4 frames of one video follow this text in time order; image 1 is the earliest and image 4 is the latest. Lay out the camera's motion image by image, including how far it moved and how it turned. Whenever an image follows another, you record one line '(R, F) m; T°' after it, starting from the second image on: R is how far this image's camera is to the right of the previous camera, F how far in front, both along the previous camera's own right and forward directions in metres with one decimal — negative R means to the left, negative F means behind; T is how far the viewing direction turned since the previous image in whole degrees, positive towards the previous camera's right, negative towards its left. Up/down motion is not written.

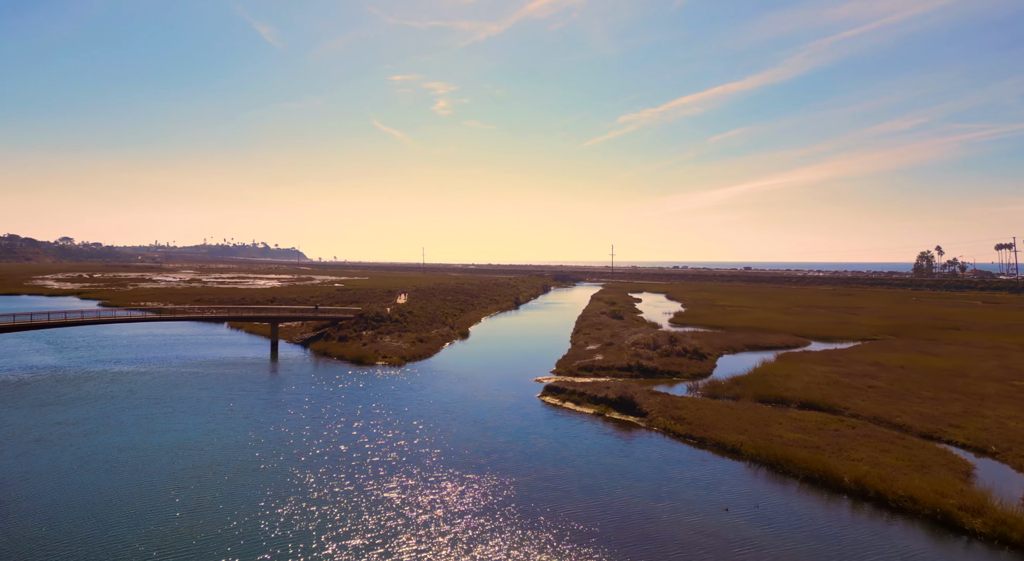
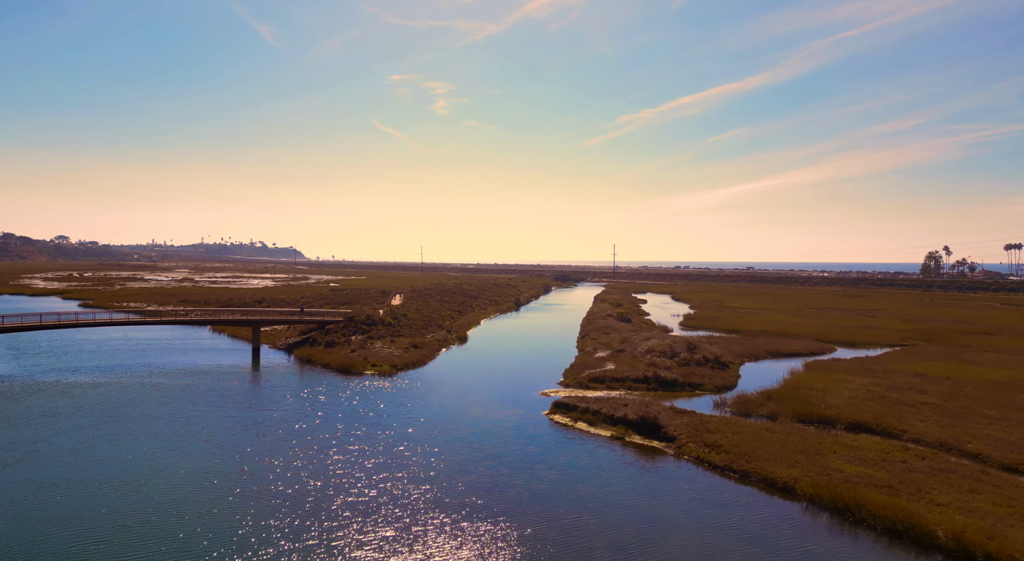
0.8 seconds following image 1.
(-0.3, +4.5) m; 0°
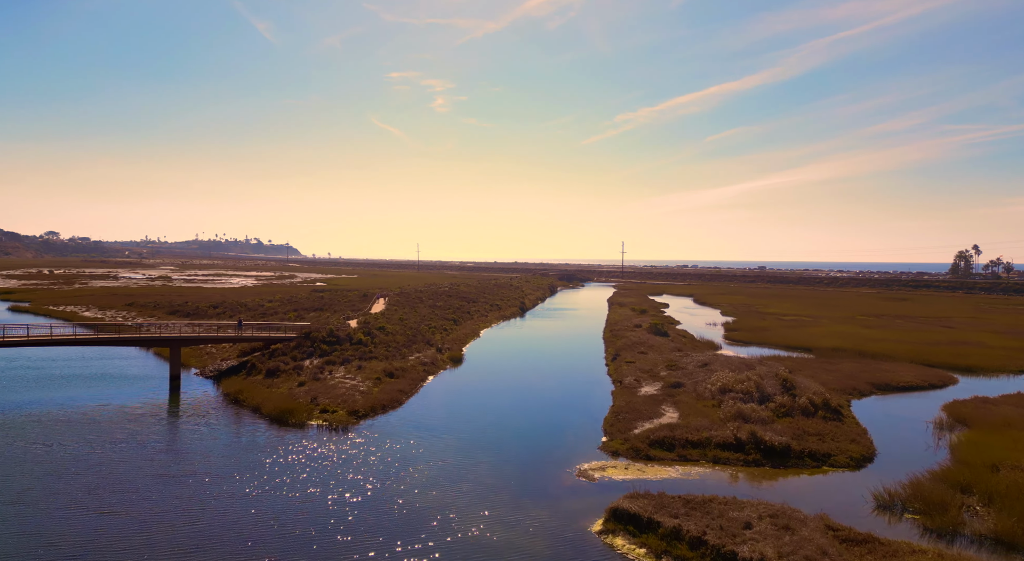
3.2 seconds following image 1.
(-0.8, +14.0) m; 0°
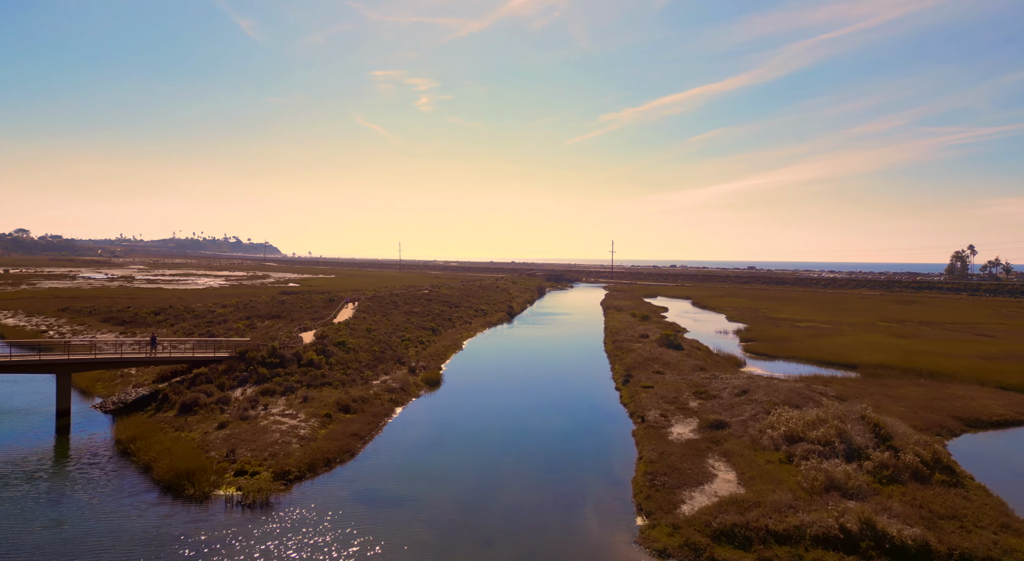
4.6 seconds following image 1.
(-0.3, +8.6) m; +2°
